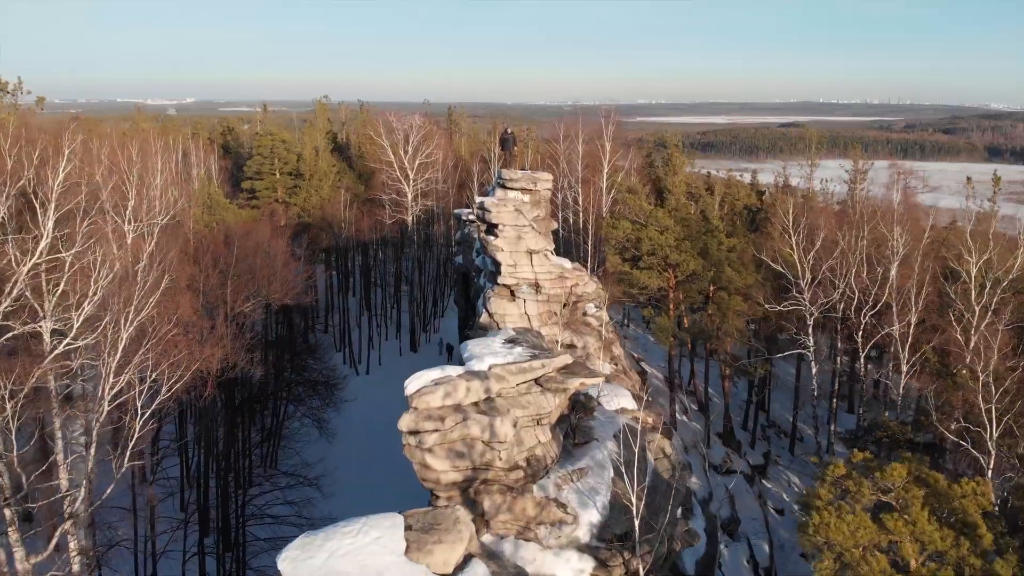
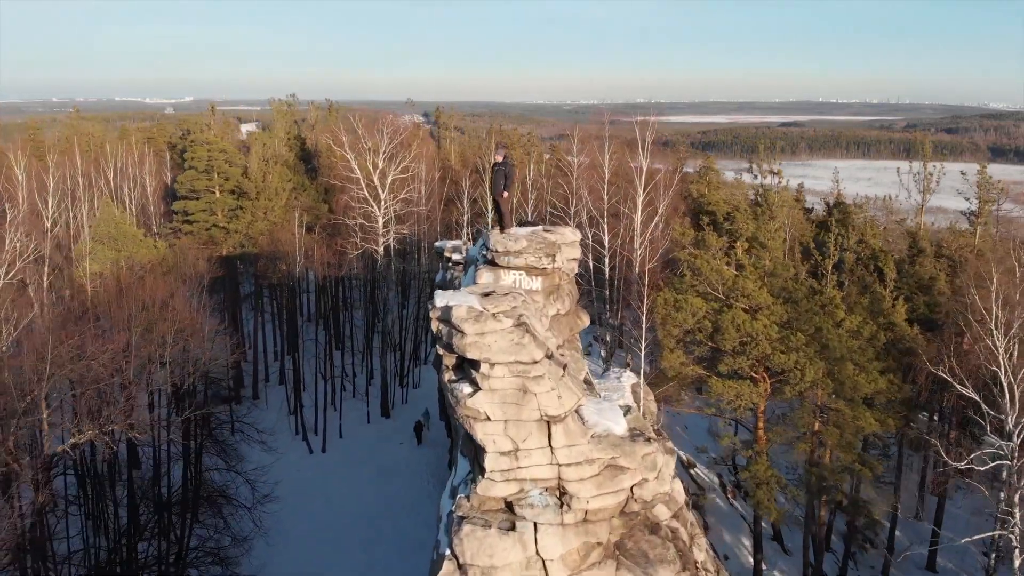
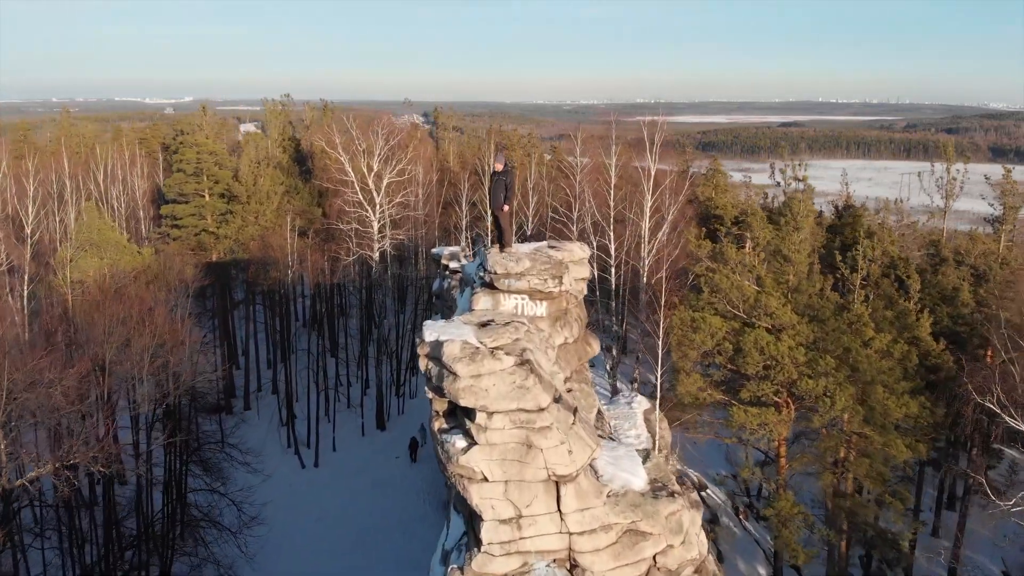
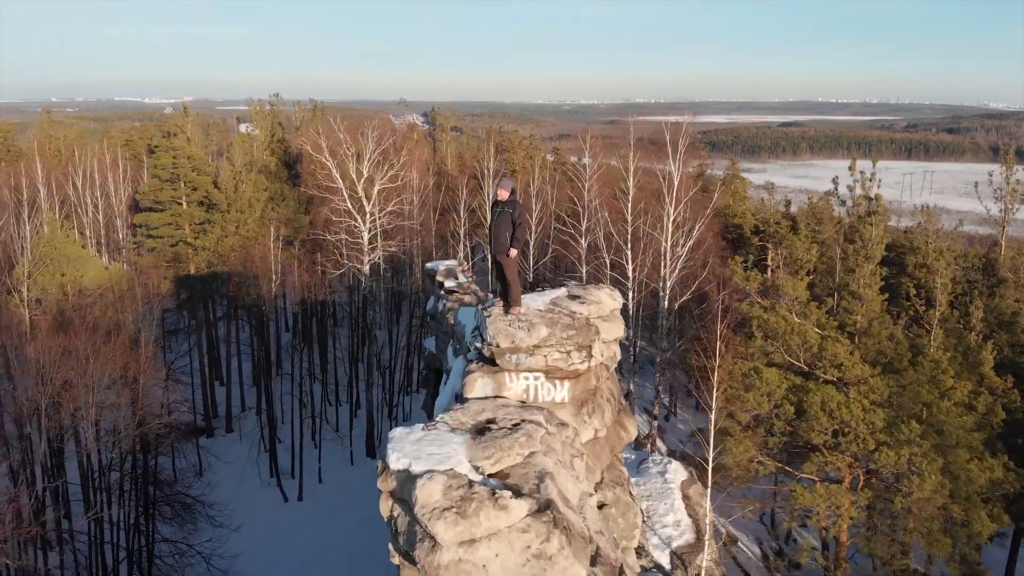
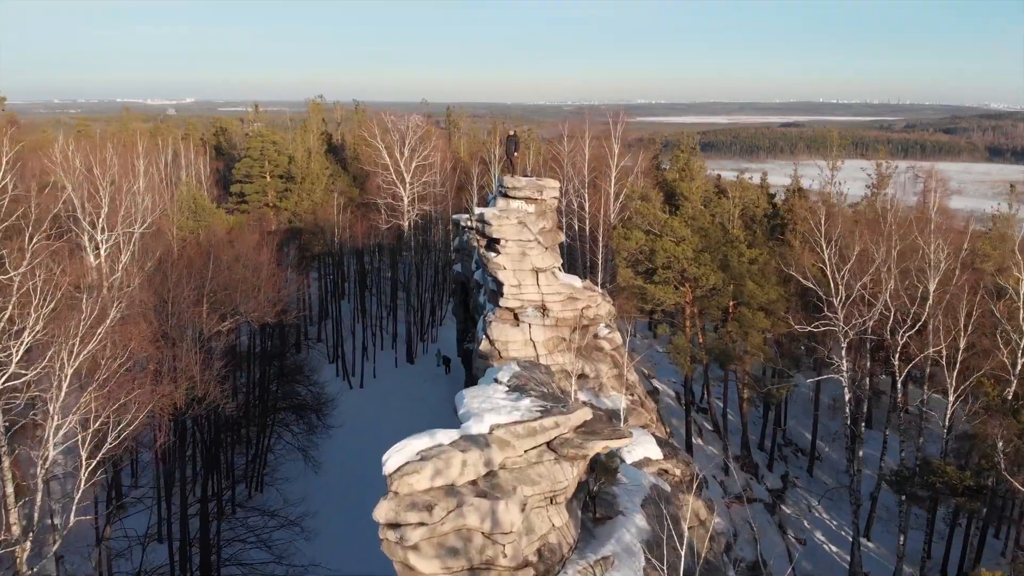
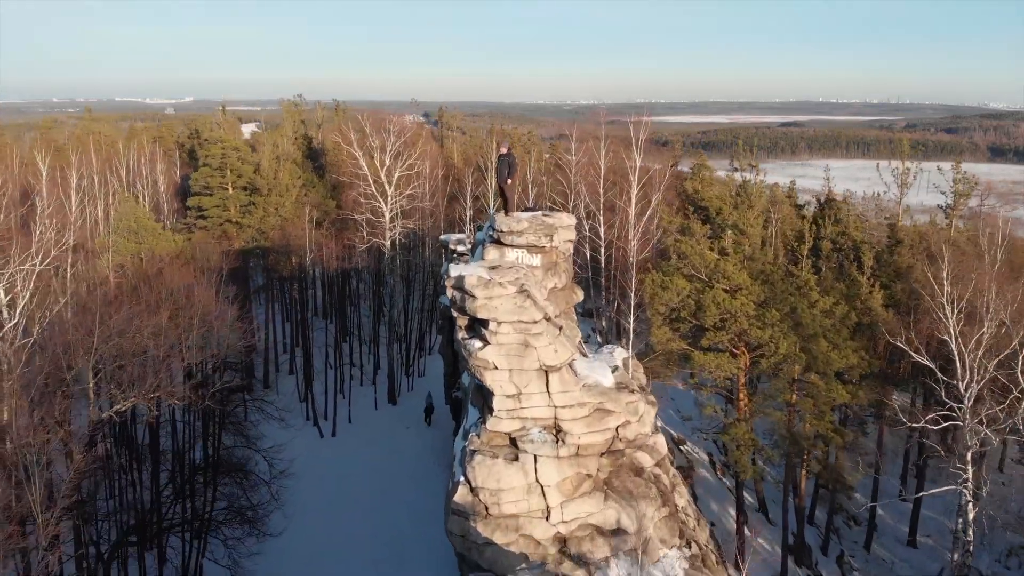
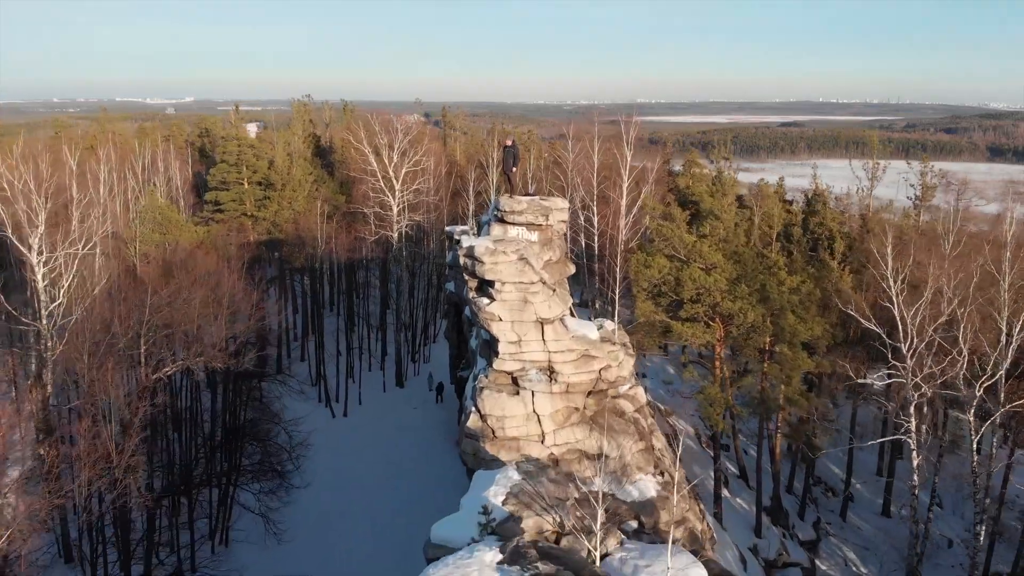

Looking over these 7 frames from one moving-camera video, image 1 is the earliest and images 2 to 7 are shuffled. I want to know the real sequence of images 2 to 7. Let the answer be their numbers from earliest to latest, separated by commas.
5, 7, 6, 2, 3, 4
